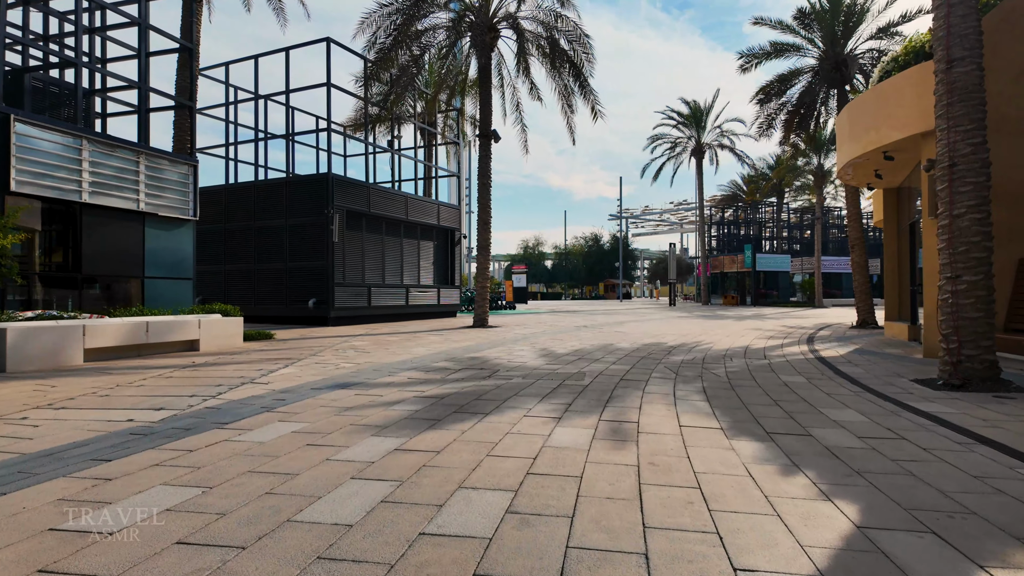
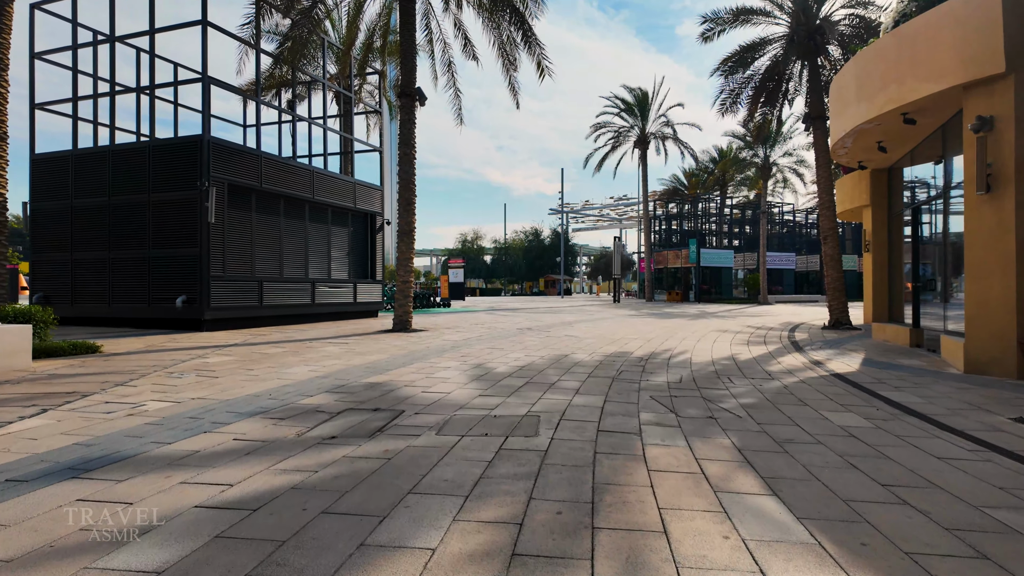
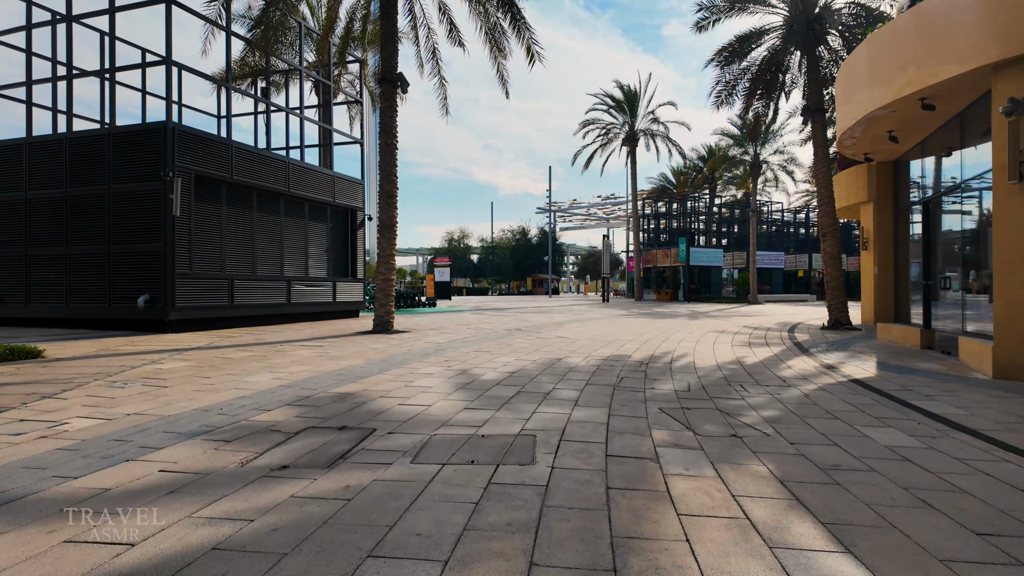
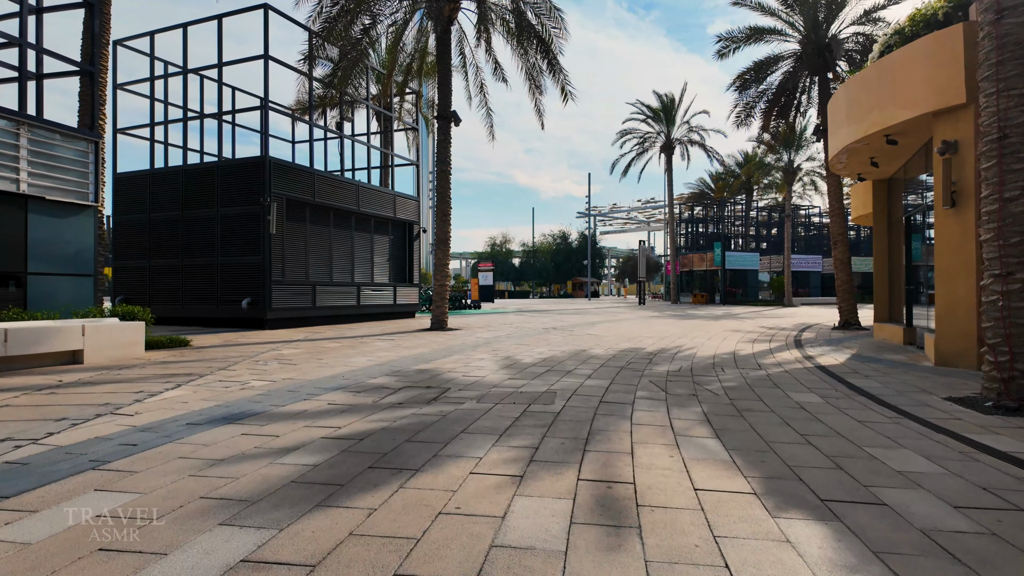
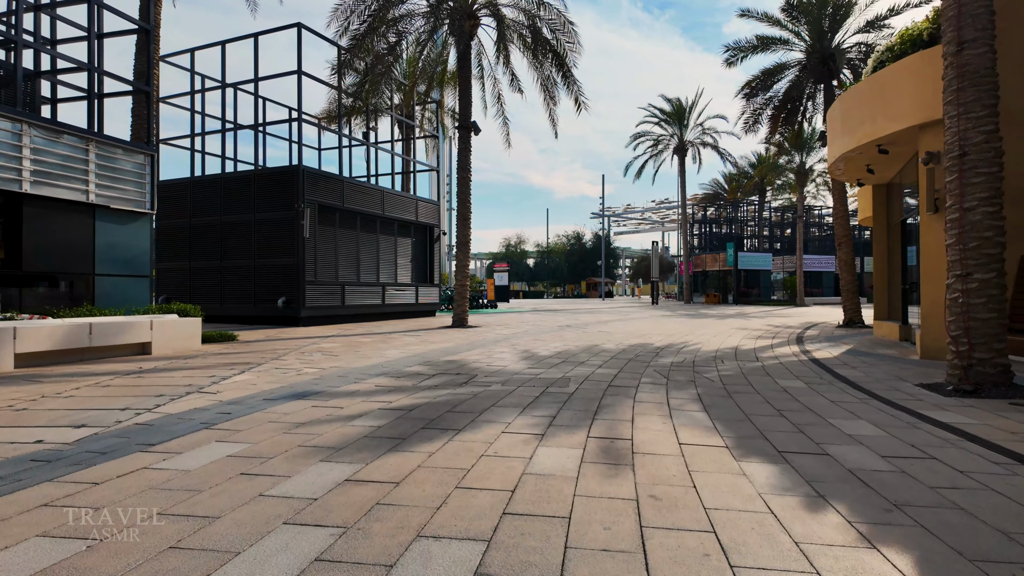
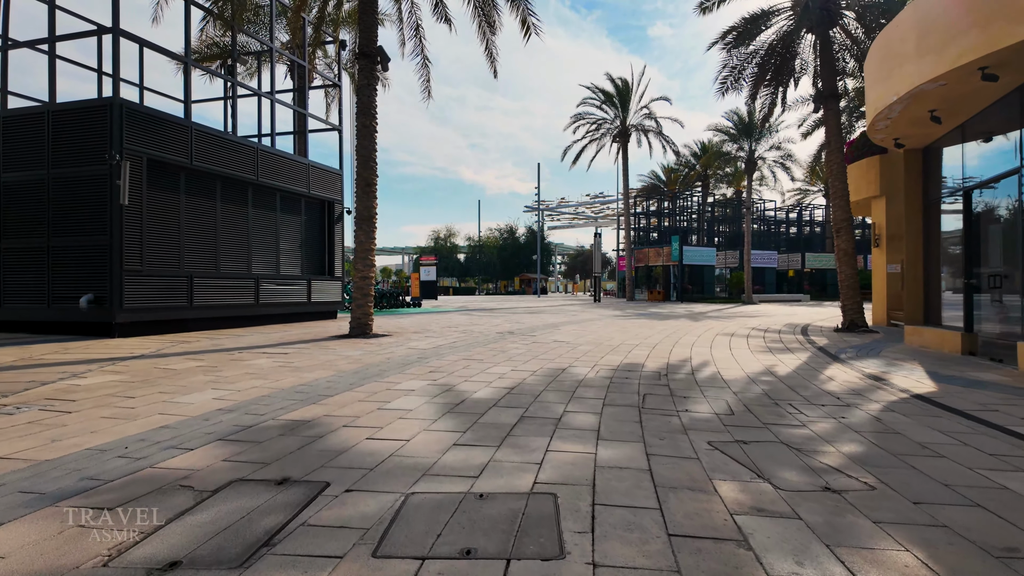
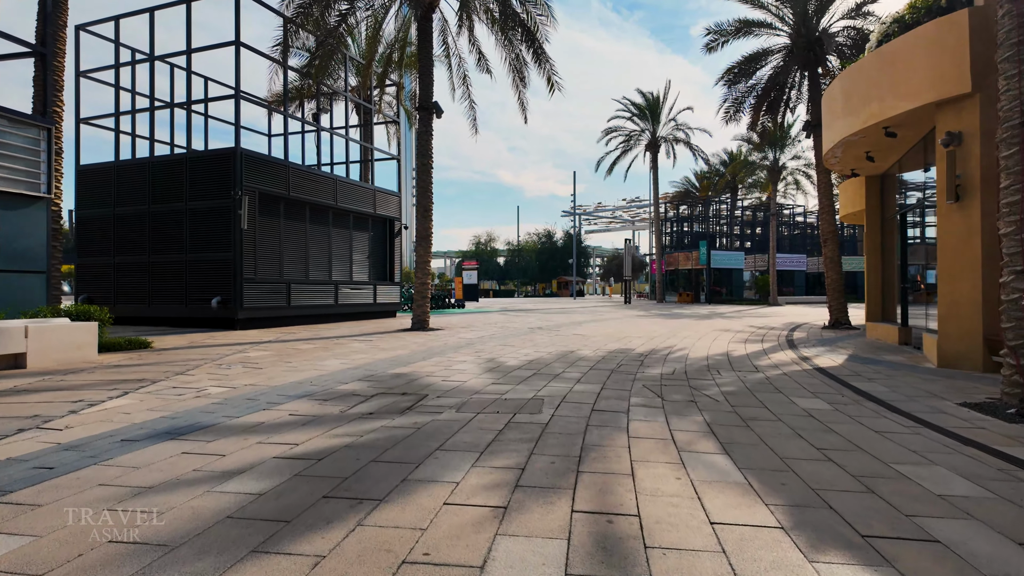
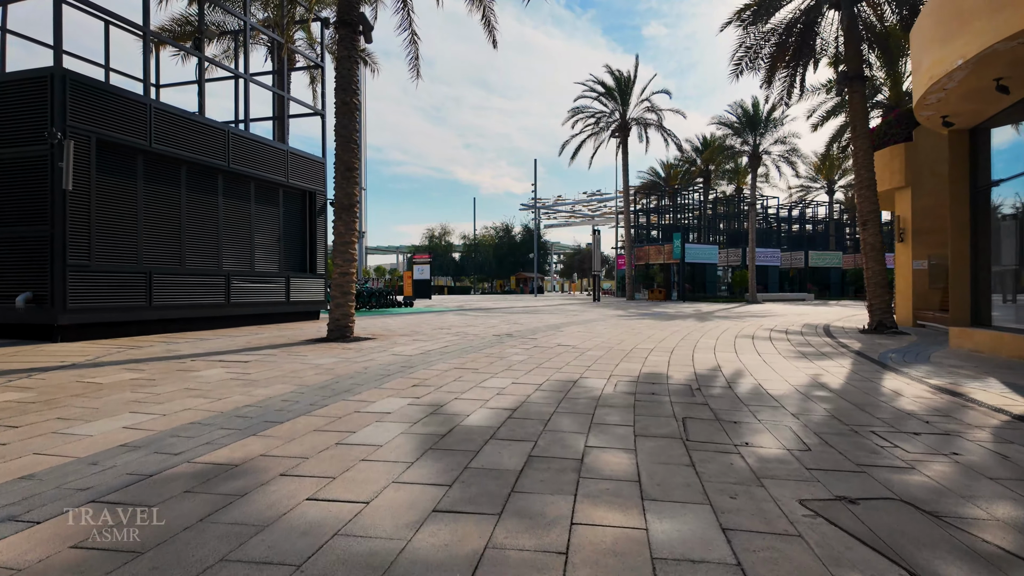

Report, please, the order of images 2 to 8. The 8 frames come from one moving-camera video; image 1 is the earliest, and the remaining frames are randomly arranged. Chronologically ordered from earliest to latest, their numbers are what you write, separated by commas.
5, 4, 7, 2, 3, 6, 8
